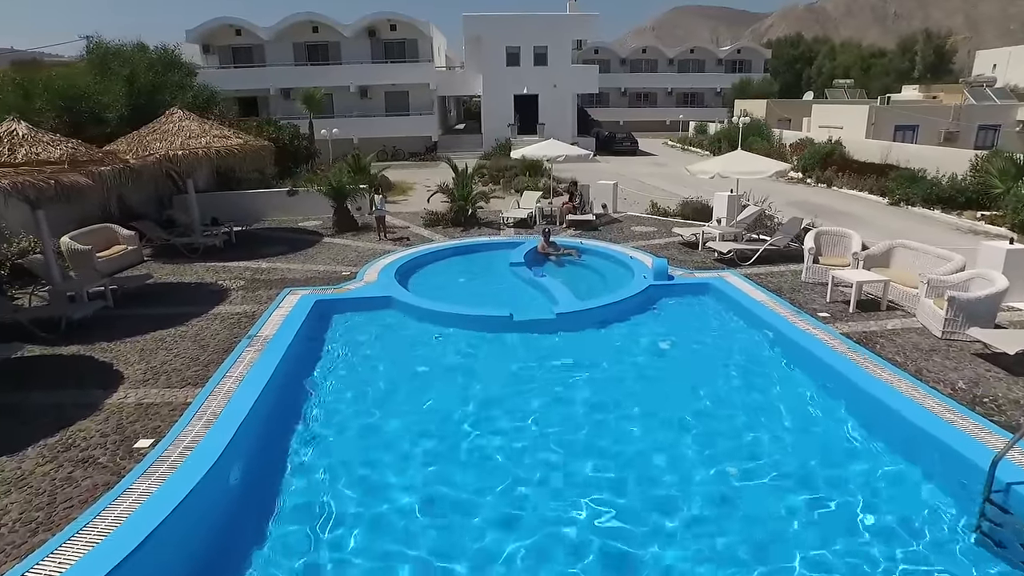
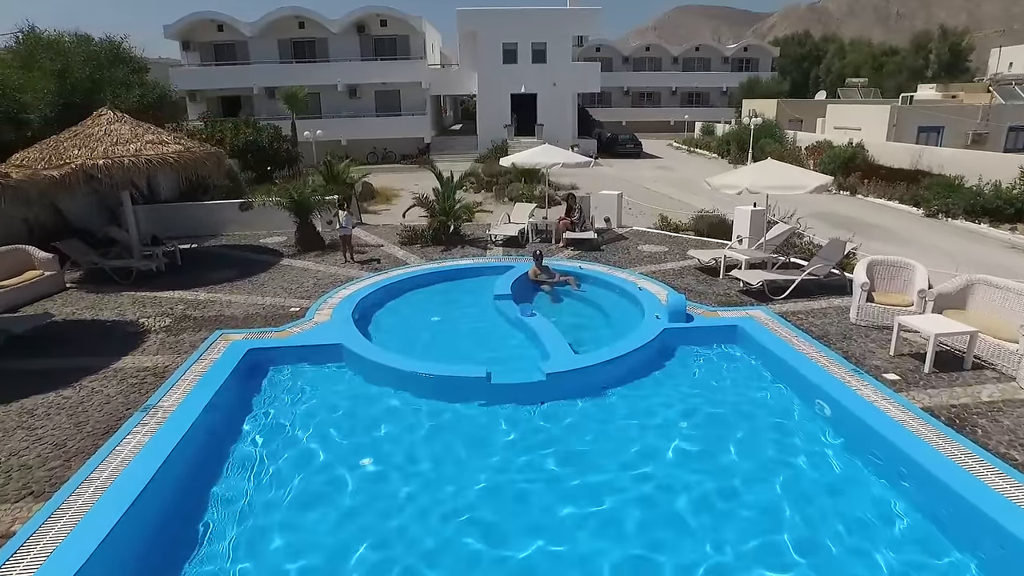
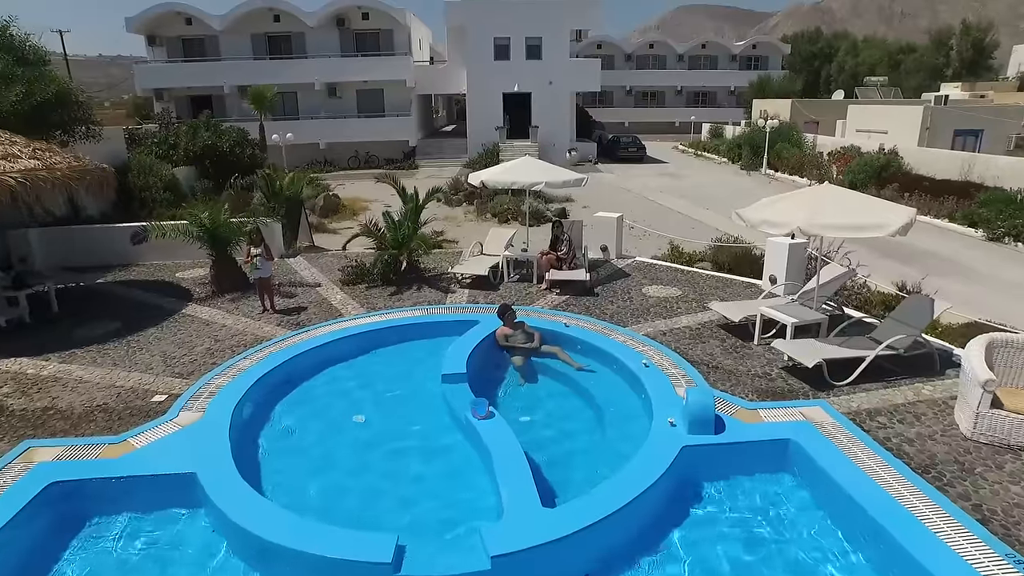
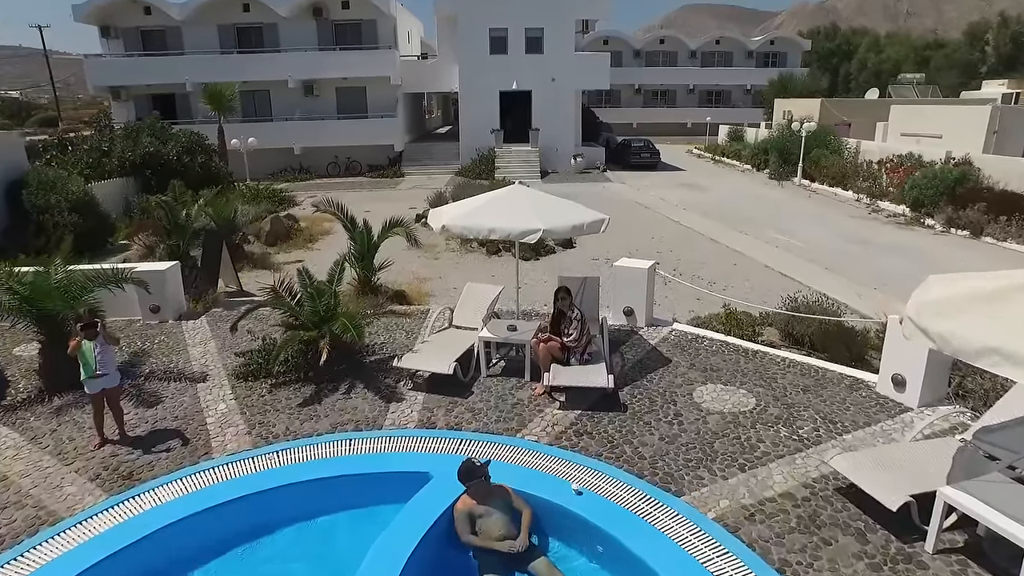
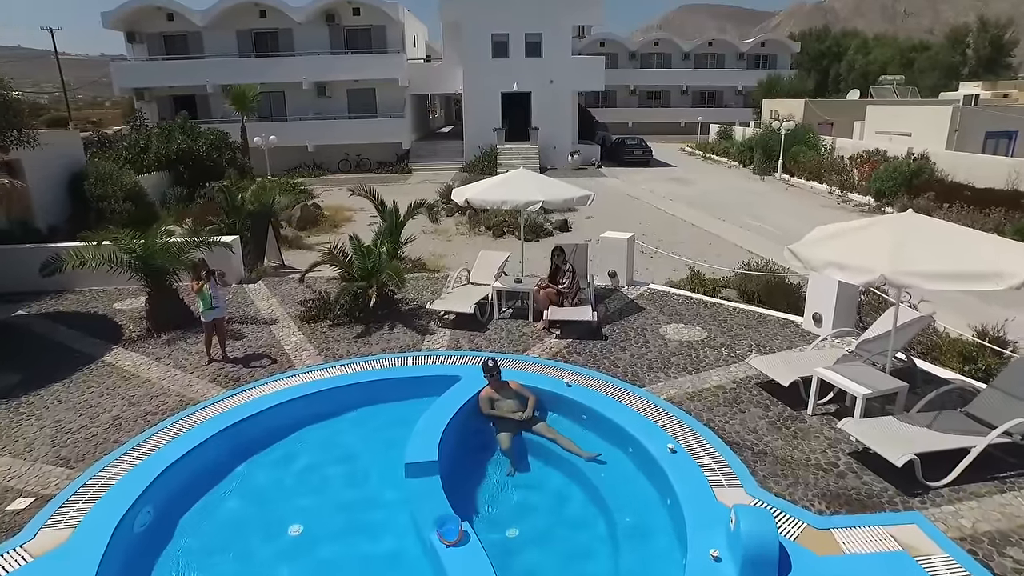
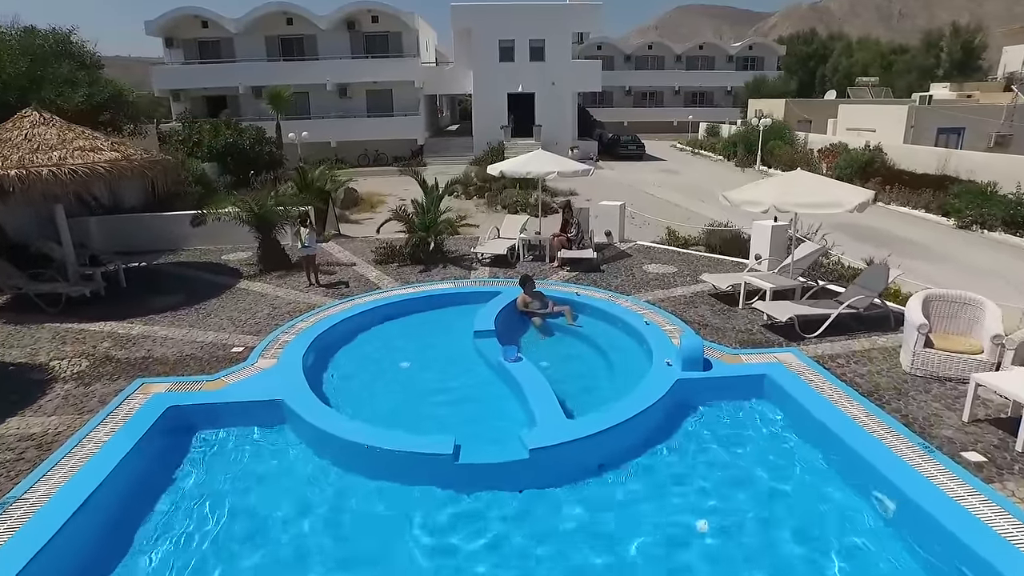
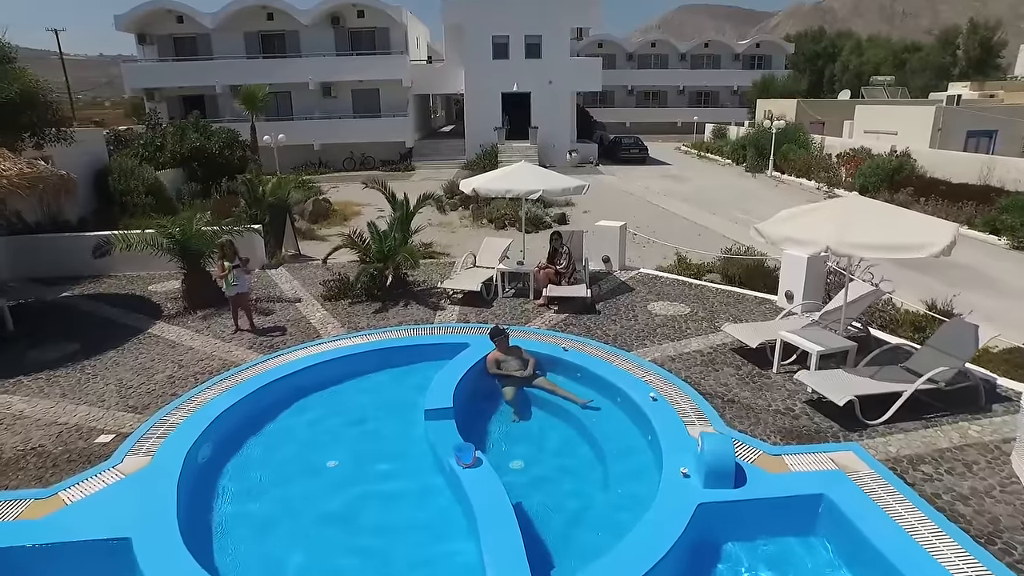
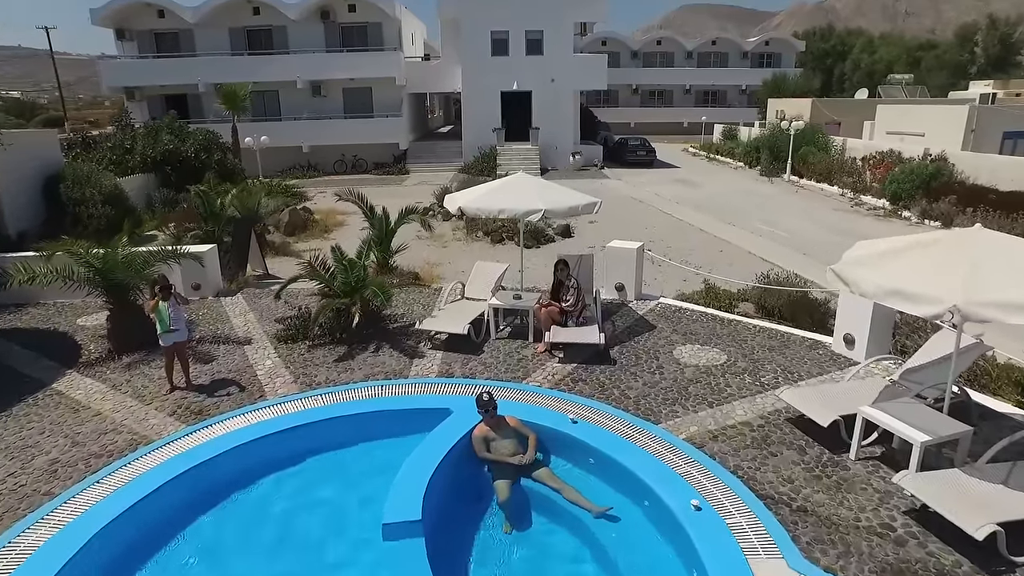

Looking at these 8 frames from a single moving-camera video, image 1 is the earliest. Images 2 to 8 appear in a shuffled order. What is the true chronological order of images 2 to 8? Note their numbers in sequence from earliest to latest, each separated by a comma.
2, 6, 3, 7, 5, 8, 4
